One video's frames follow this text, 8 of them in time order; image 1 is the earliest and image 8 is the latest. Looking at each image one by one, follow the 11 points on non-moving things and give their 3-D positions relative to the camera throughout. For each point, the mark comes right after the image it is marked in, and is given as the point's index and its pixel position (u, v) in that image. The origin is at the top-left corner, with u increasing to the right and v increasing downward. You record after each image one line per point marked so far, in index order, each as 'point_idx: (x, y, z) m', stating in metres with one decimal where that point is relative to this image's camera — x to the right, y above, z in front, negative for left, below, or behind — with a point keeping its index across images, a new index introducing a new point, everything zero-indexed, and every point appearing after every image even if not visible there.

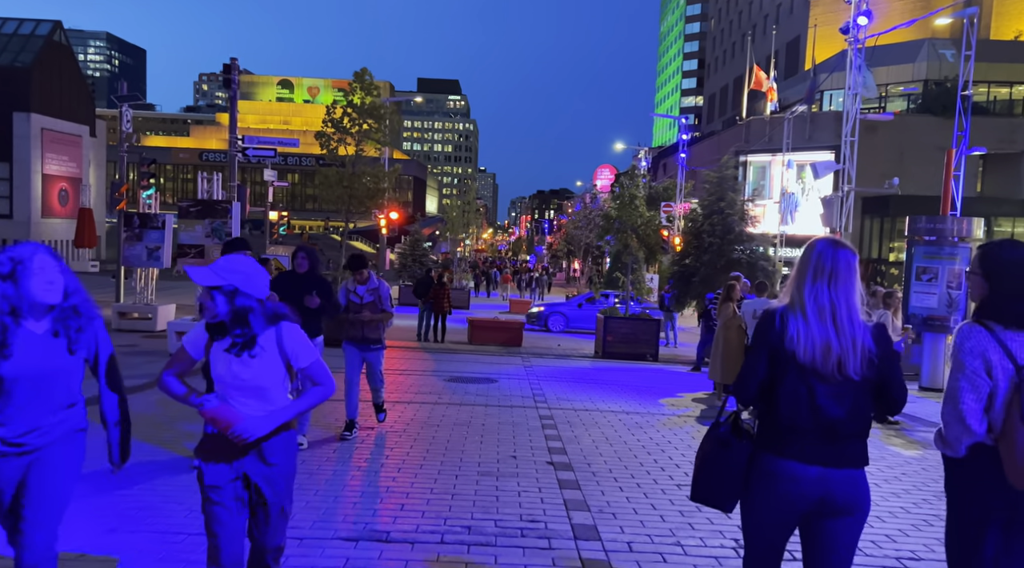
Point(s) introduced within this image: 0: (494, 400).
0: (-0.2, -1.4, +9.8) m
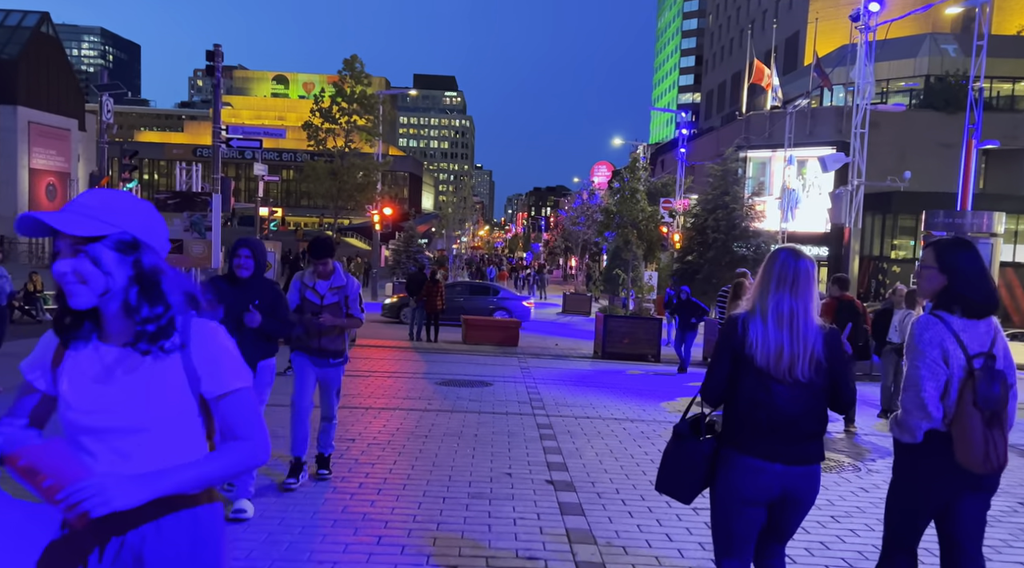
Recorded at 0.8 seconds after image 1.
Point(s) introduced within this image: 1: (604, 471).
0: (-0.3, -1.4, +9.1) m
1: (+0.7, -1.5, +6.3) m
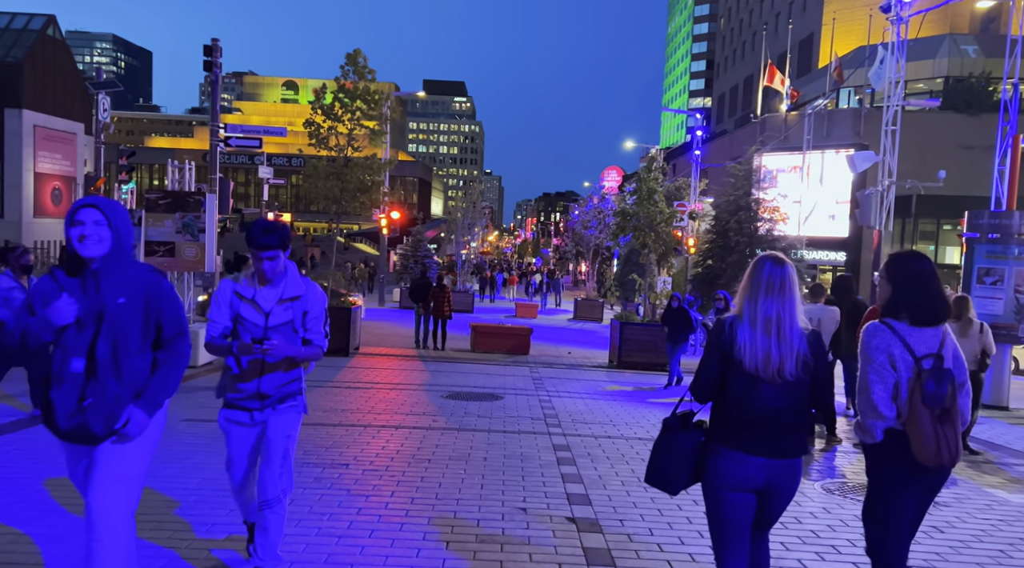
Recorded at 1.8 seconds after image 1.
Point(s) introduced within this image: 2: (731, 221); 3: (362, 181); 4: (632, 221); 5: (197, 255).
0: (-0.1, -1.5, +8.3) m
1: (+0.8, -1.5, +5.5) m
2: (+5.3, +1.5, +19.1) m
3: (-3.4, +2.4, +18.0) m
4: (+2.7, +1.4, +17.8) m
5: (-4.8, +0.4, +12.1) m
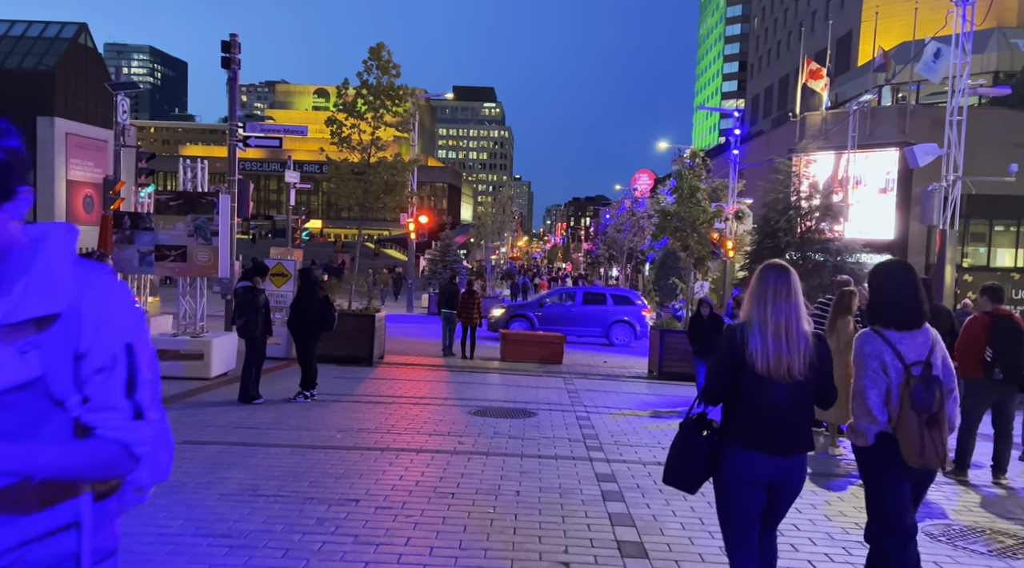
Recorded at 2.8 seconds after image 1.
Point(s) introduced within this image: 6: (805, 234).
0: (+0.2, -1.5, +7.3) m
1: (+1.1, -1.6, +4.5) m
2: (+6.0, +1.4, +18.0) m
3: (-2.7, +2.2, +17.2) m
4: (+3.4, +1.3, +16.8) m
5: (-4.3, +0.4, +11.4) m
6: (+5.8, +0.9, +15.5) m
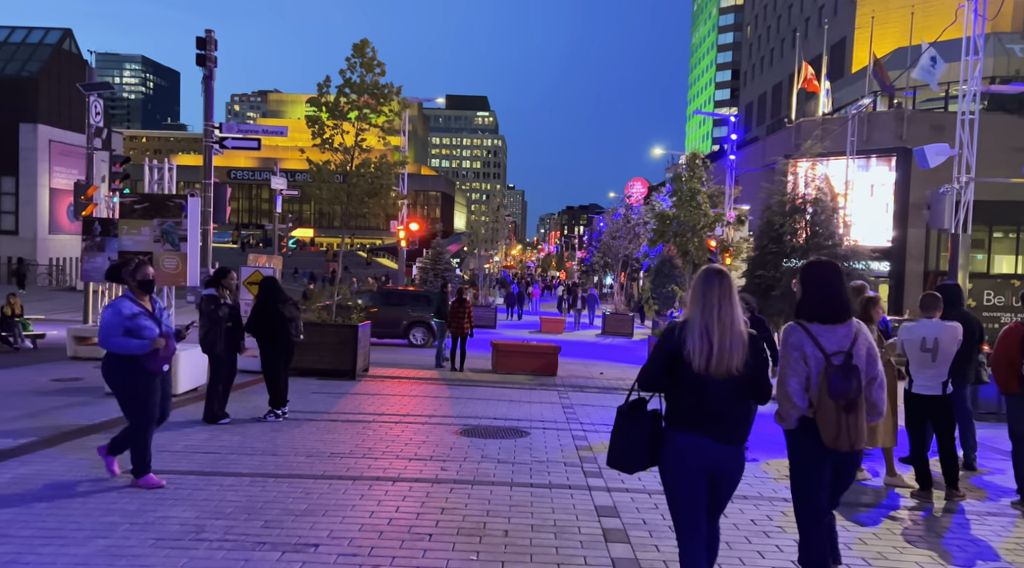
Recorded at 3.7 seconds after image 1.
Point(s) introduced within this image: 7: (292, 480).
0: (+0.1, -1.6, +6.6) m
1: (+1.0, -1.6, +3.7) m
2: (+5.9, +1.3, +17.3) m
3: (-2.9, +2.1, +16.4) m
4: (+3.2, +1.2, +16.1) m
5: (-4.5, +0.2, +10.6) m
6: (+5.6, +0.8, +14.8) m
7: (-1.7, -1.5, +6.1) m
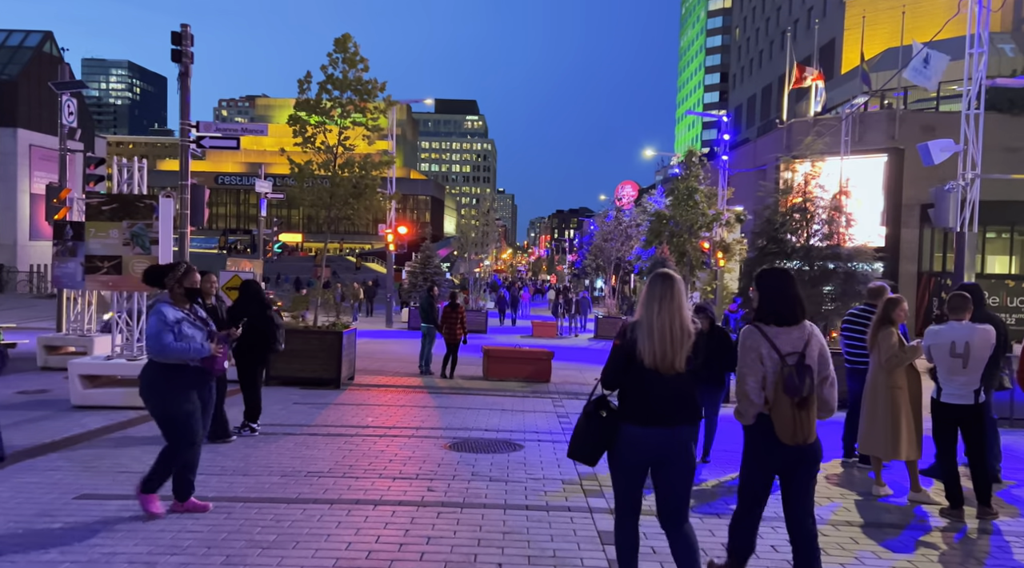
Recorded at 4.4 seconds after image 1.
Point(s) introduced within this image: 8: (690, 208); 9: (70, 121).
0: (+0.1, -1.6, +6.0) m
1: (+1.0, -1.6, +3.2) m
2: (+5.7, +1.2, +16.8) m
3: (-3.1, +2.0, +15.9) m
4: (+3.1, +1.1, +15.6) m
5: (-4.6, +0.2, +10.0) m
6: (+5.4, +0.8, +14.4) m
7: (-1.7, -1.5, +5.5) m
8: (+3.4, +1.5, +15.4) m
9: (-9.2, +3.4, +16.4) m
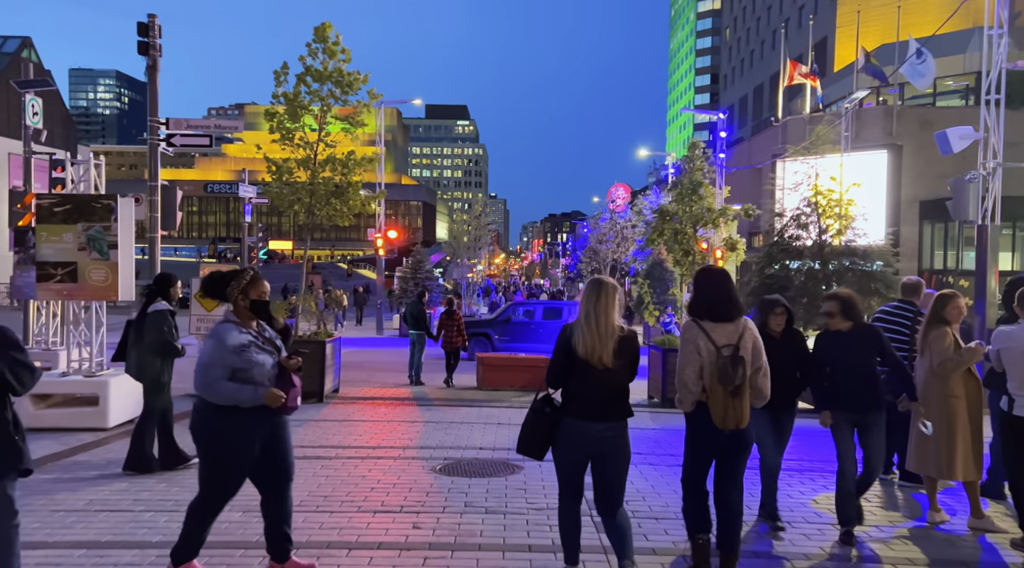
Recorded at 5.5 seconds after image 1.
0: (+0.1, -1.6, +5.1) m
1: (+1.0, -1.5, +2.3) m
2: (+5.5, +1.2, +16.0) m
3: (-3.2, +1.9, +15.0) m
4: (+2.9, +1.1, +14.8) m
5: (-4.6, +0.1, +9.1) m
6: (+5.3, +0.8, +13.5) m
7: (-1.7, -1.6, +4.6) m
8: (+3.3, +1.5, +14.6) m
9: (-9.3, +3.2, +15.5) m
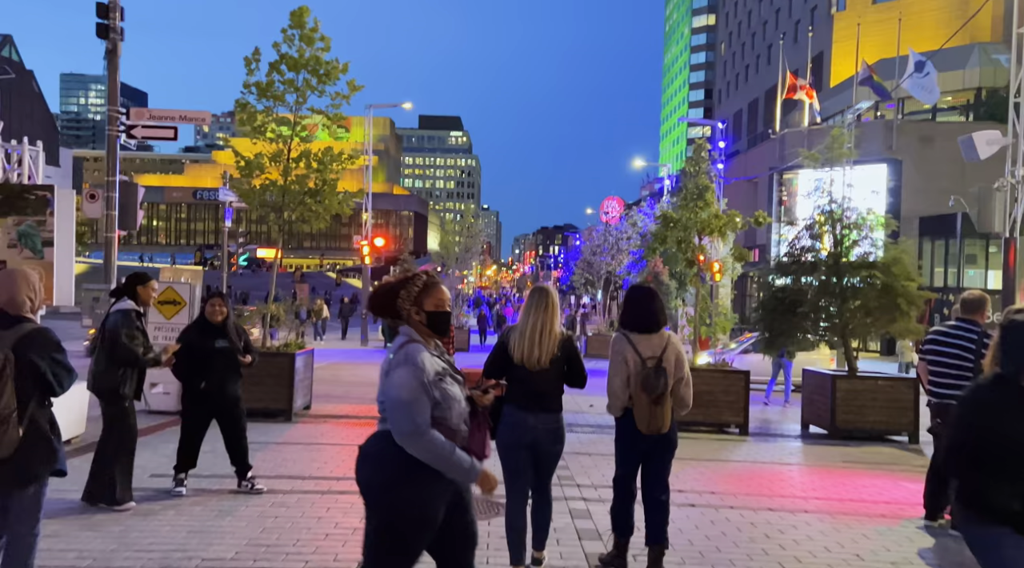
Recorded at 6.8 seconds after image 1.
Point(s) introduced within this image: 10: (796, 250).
0: (0.0, -1.6, +4.1) m
1: (+0.9, -1.6, +1.3) m
2: (+5.3, +1.0, +15.1) m
3: (-3.4, +1.7, +13.9) m
4: (+2.8, +0.9, +13.8) m
5: (-4.8, 0.0, +8.0) m
6: (+5.2, +0.5, +12.6) m
7: (-1.8, -1.6, +3.5) m
8: (+3.1, +1.2, +13.6) m
9: (-9.5, +3.1, +14.4) m
10: (+4.5, +0.6, +12.4) m
